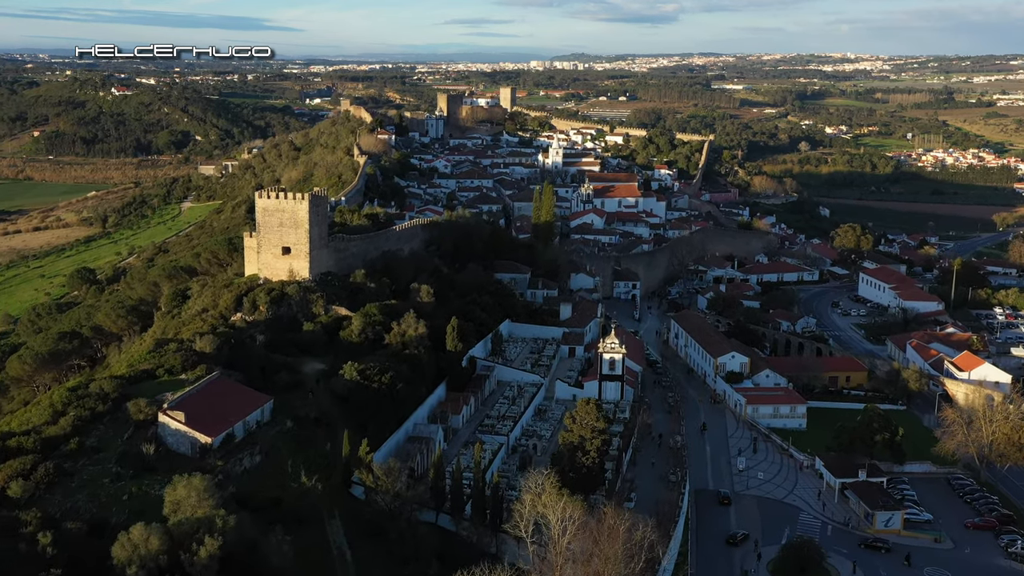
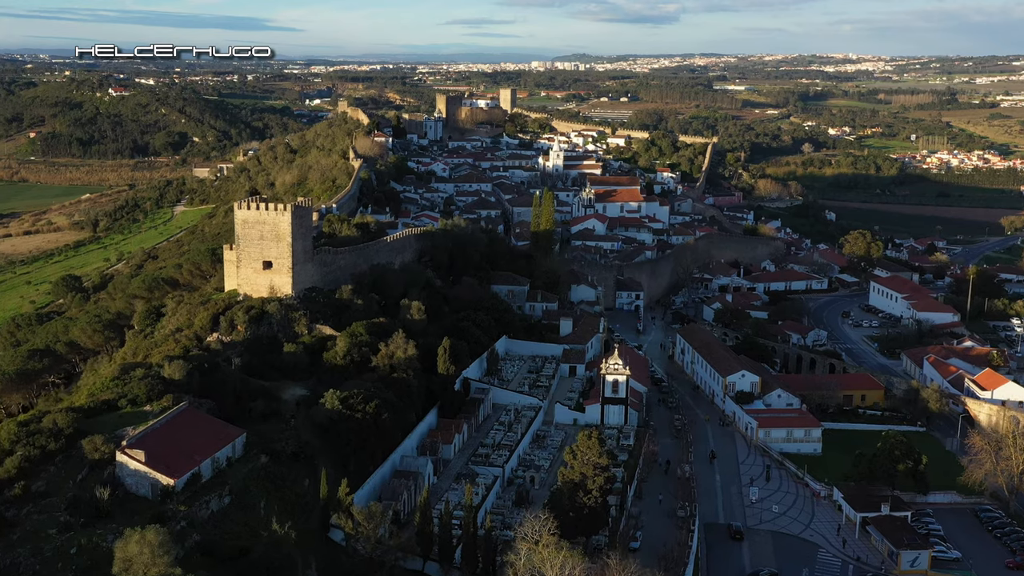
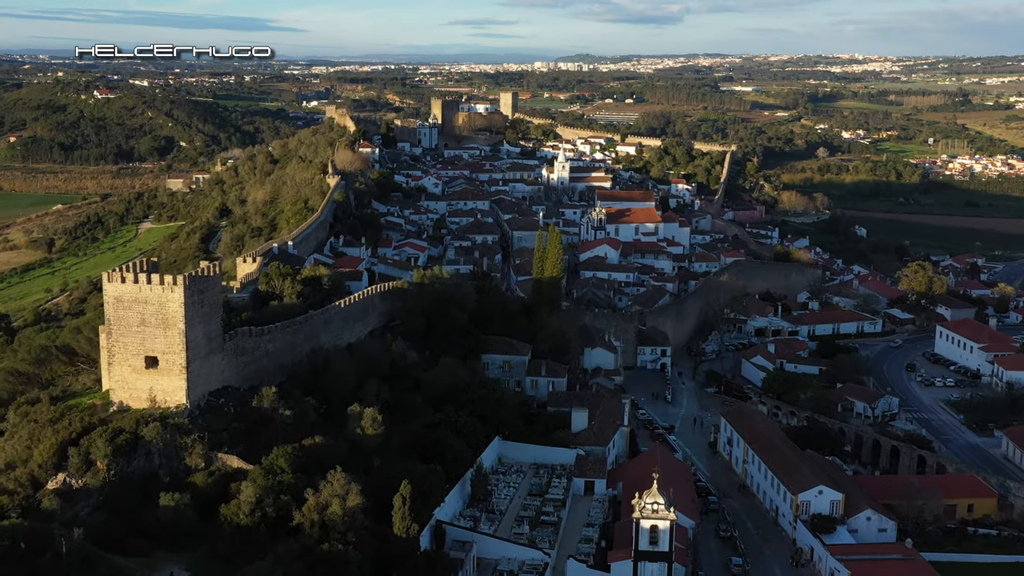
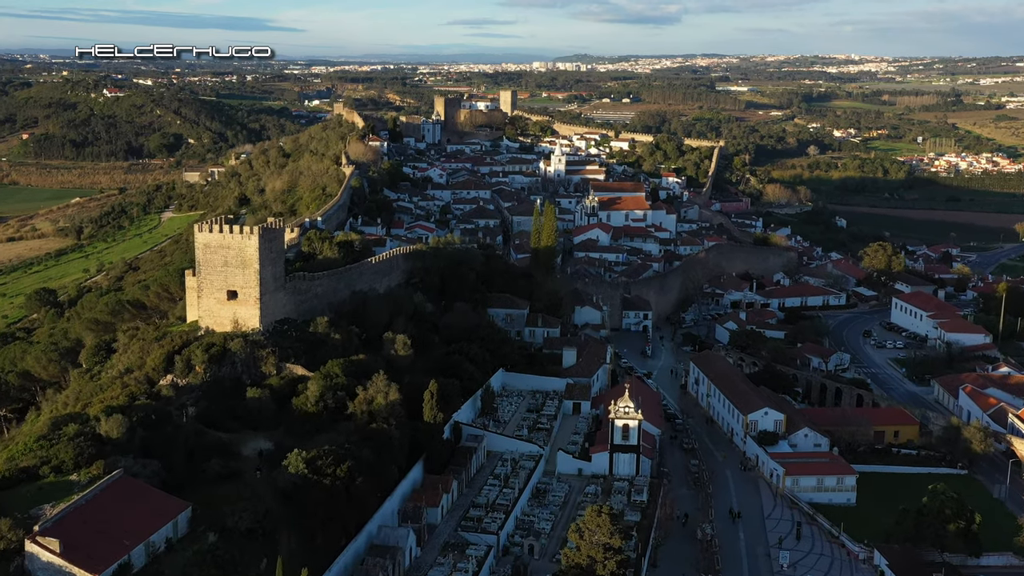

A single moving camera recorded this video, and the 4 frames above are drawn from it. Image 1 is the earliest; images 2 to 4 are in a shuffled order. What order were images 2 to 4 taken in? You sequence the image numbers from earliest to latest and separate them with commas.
2, 4, 3
